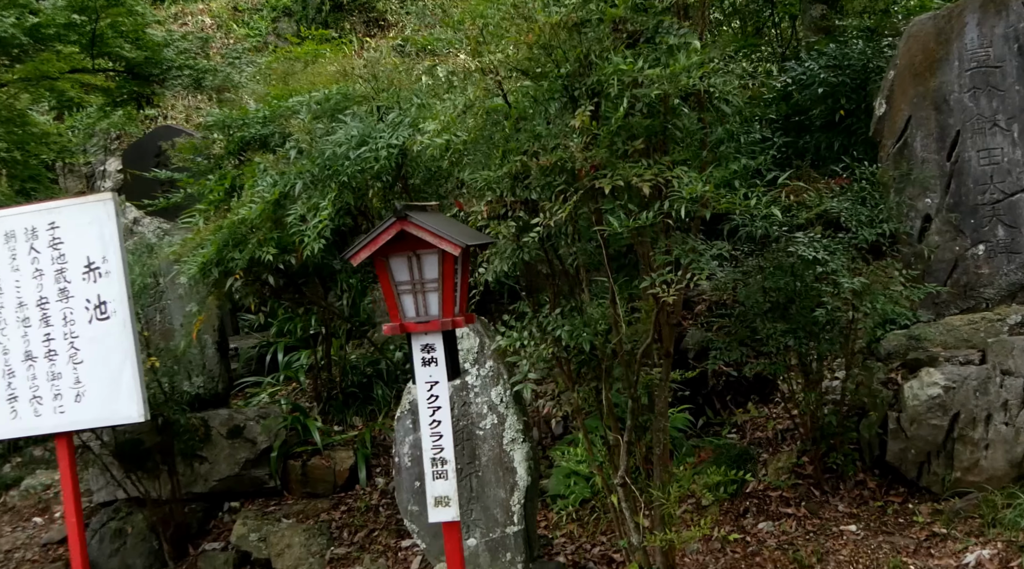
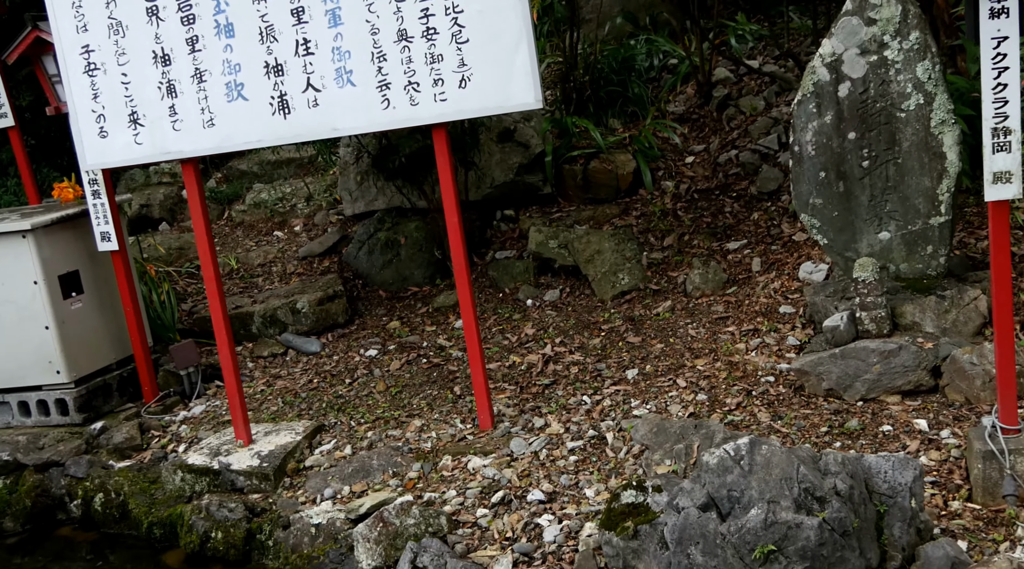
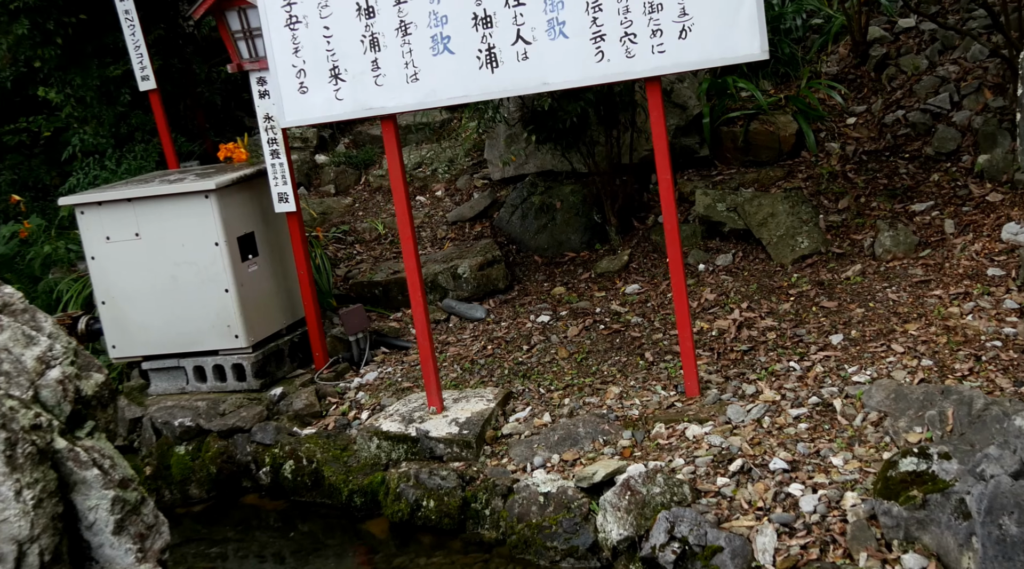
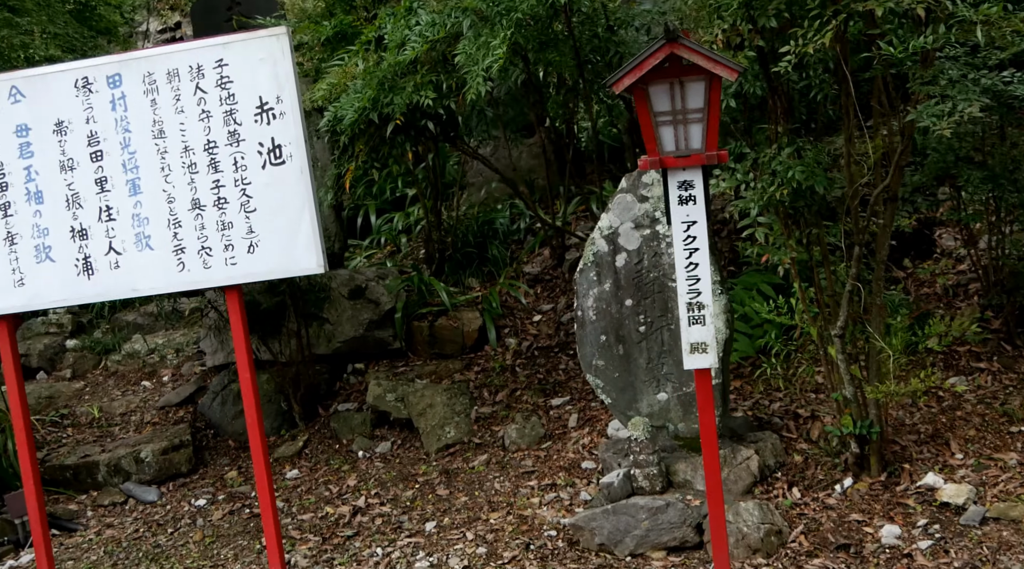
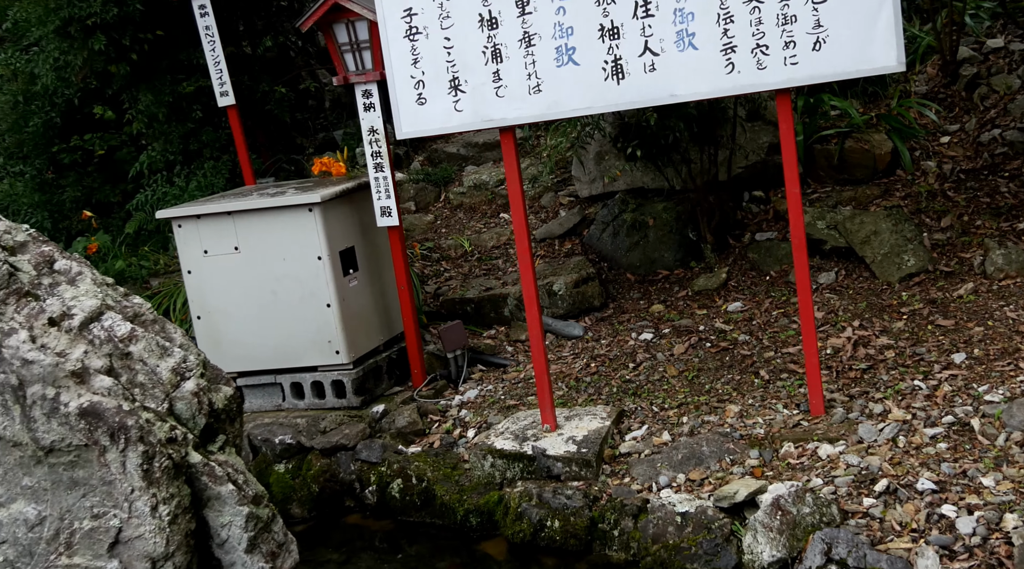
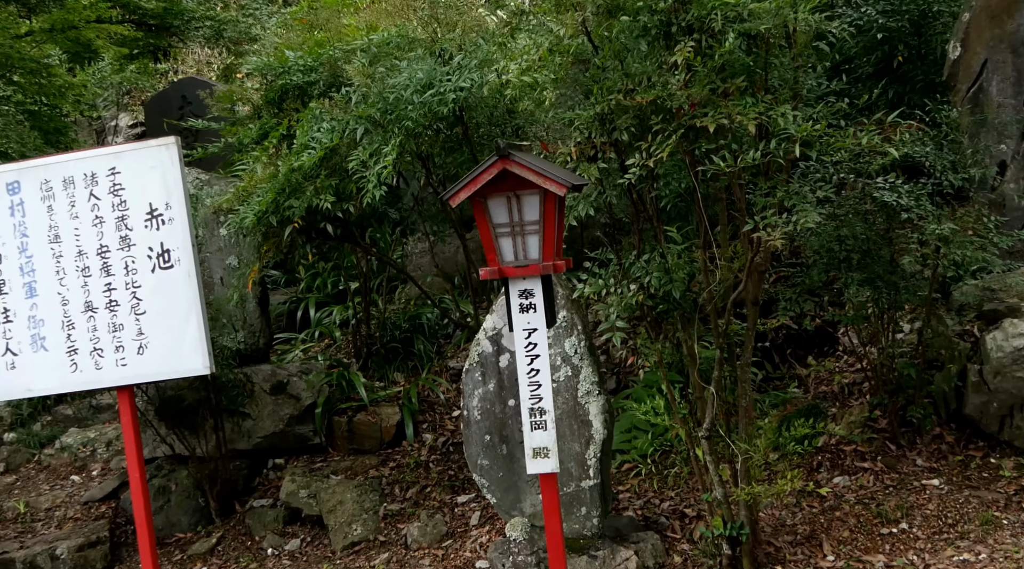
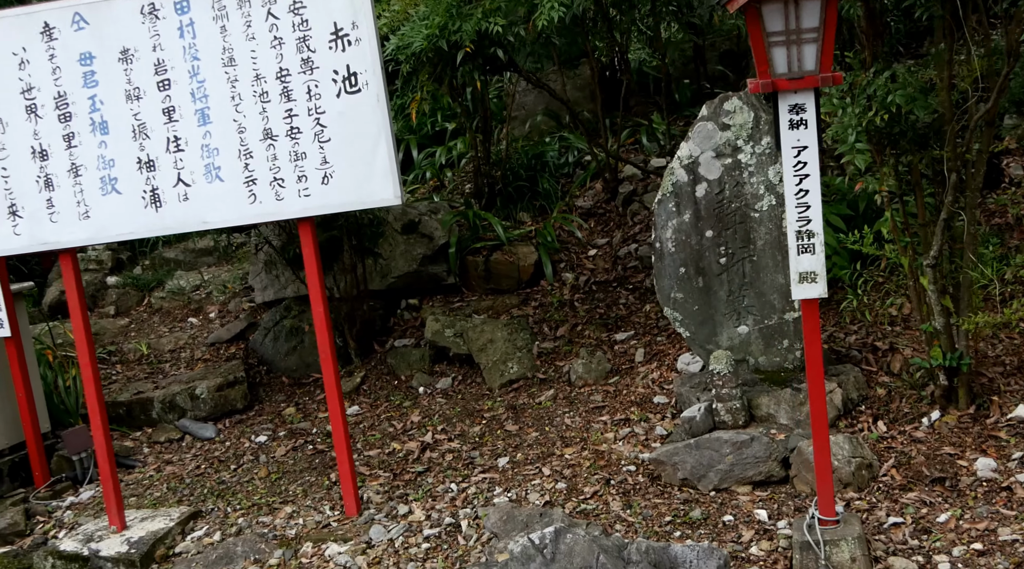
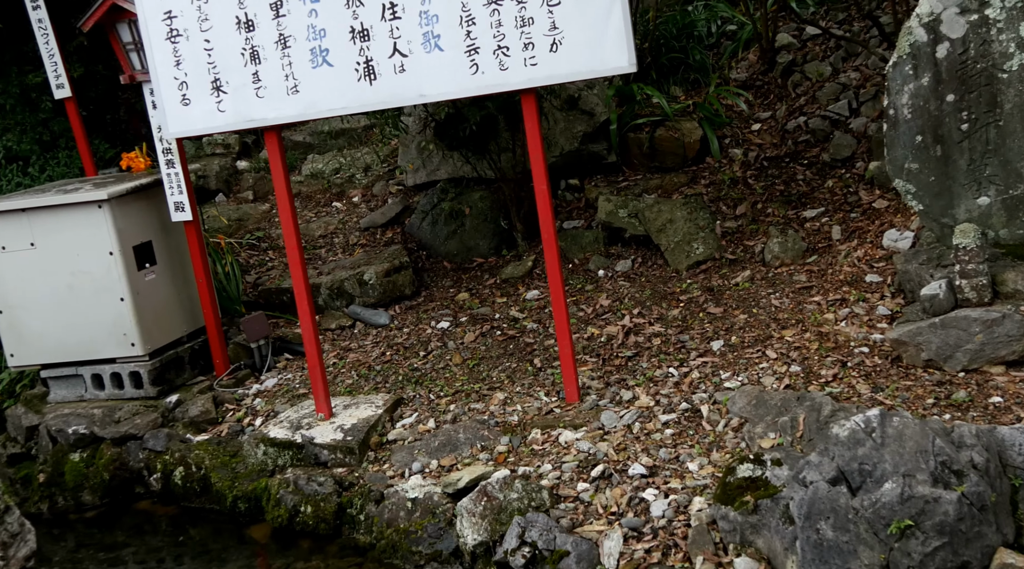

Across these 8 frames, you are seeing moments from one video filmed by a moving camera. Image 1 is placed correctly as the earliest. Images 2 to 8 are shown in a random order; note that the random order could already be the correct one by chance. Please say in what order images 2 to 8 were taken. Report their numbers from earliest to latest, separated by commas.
6, 4, 7, 2, 8, 3, 5
